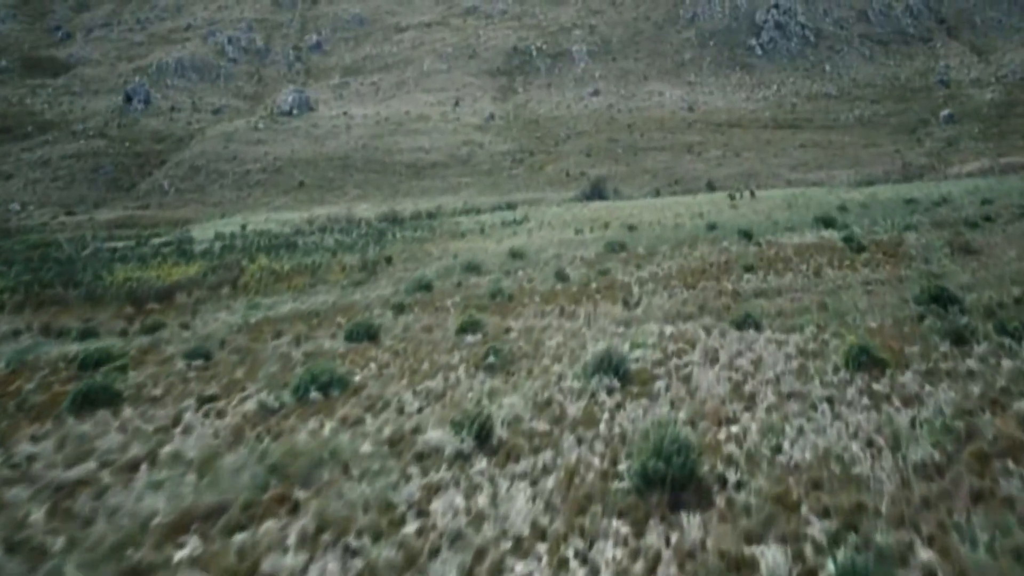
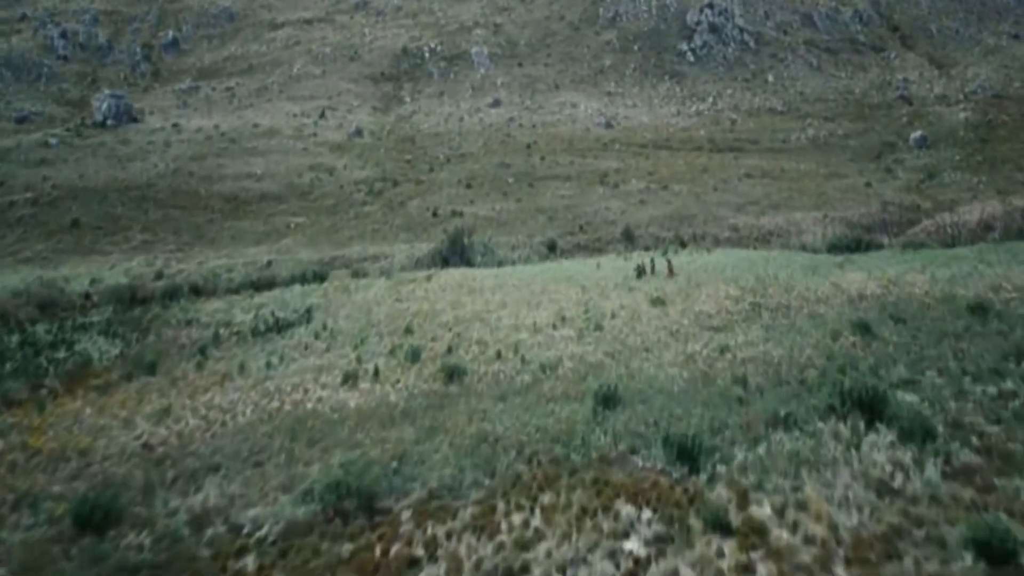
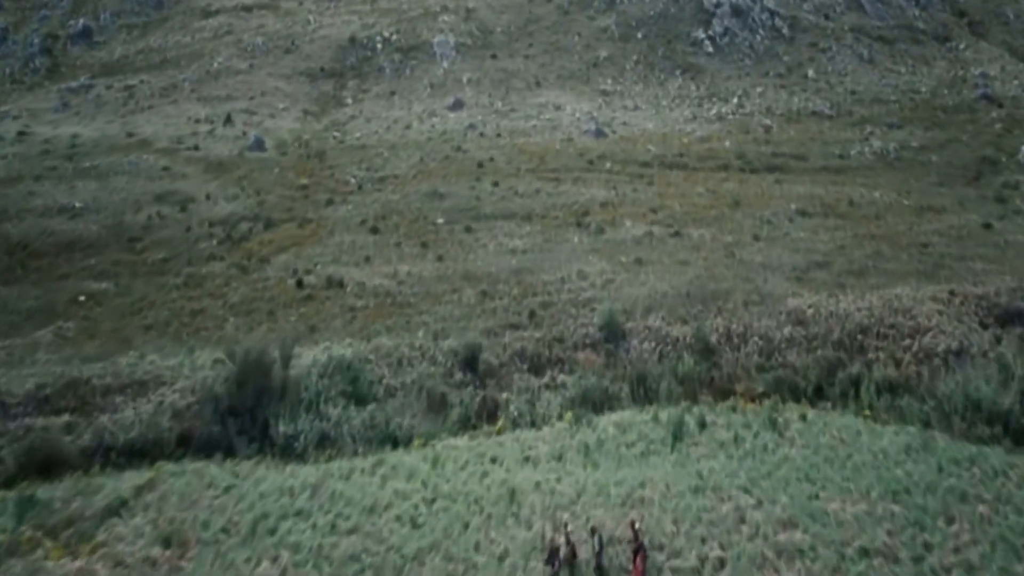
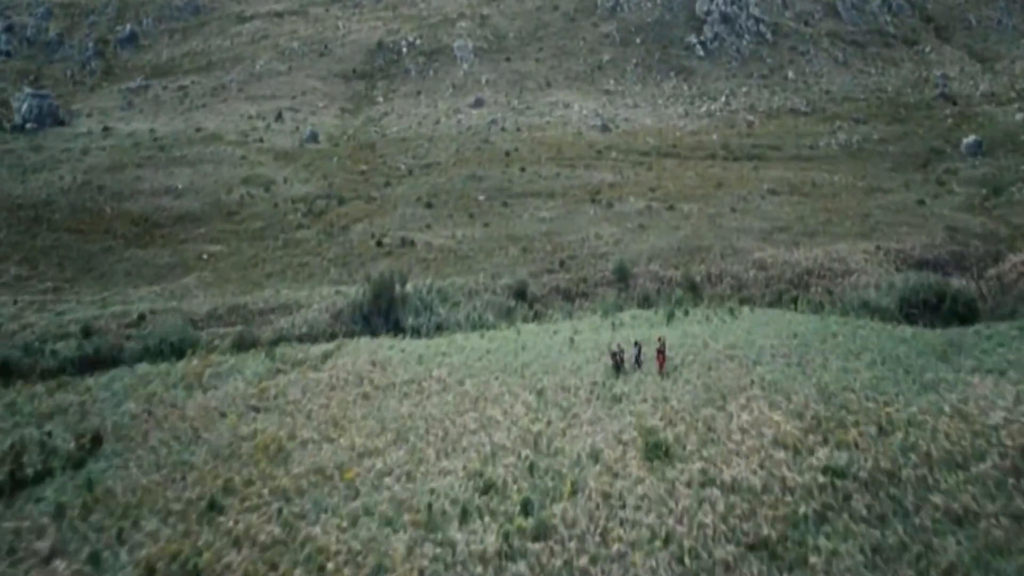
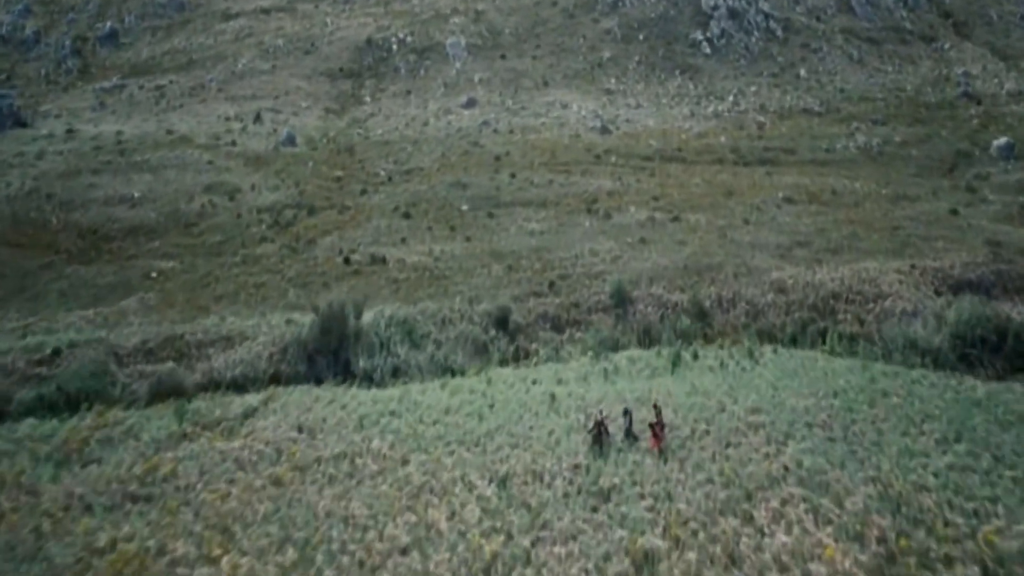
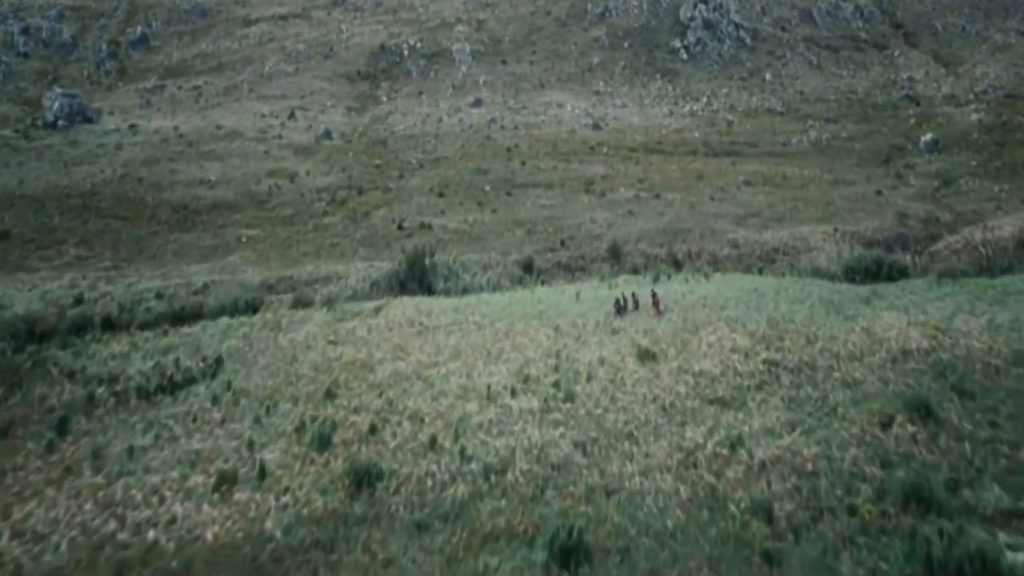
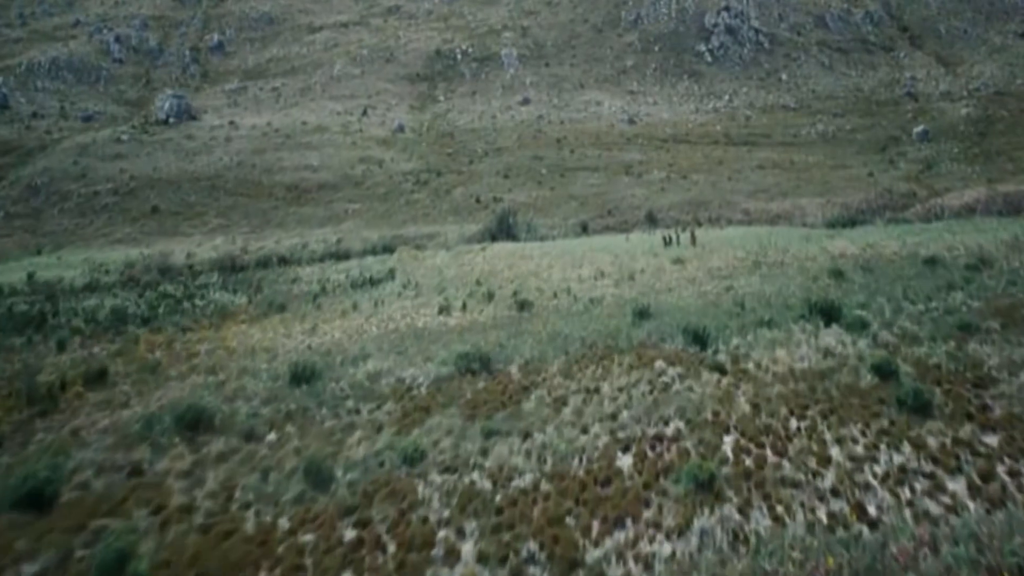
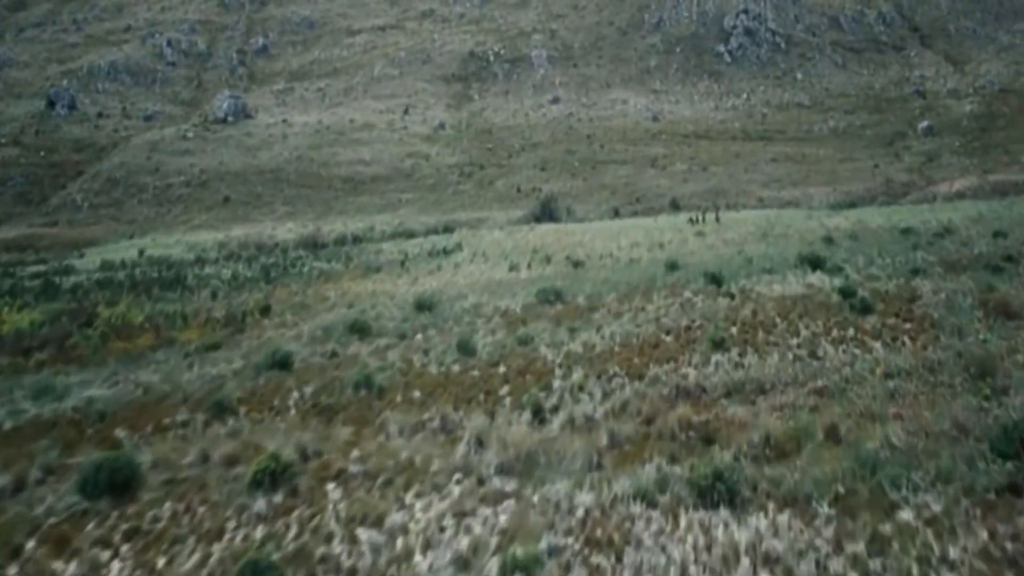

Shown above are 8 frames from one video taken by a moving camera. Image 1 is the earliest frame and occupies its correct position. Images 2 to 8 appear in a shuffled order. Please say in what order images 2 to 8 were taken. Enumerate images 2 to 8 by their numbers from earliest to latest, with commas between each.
8, 7, 2, 6, 4, 5, 3
